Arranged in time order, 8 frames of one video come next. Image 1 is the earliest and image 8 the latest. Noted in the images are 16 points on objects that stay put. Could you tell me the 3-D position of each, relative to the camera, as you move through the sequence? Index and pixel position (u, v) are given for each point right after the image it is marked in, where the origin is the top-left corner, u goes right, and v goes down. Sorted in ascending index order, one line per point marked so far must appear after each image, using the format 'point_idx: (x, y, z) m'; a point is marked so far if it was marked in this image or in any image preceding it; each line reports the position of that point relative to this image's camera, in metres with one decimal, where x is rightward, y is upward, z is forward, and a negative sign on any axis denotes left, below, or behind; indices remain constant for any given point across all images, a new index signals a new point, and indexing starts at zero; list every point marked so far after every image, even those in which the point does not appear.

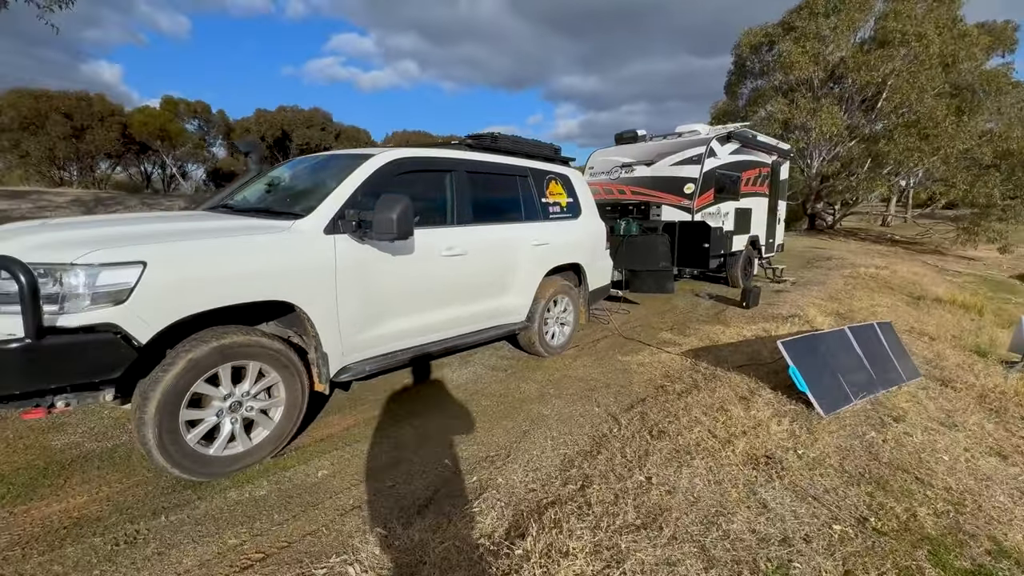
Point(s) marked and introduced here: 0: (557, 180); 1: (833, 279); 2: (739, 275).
0: (+0.5, +1.3, +5.7) m
1: (+7.8, +0.2, +11.4) m
2: (+4.8, +0.3, +9.8) m
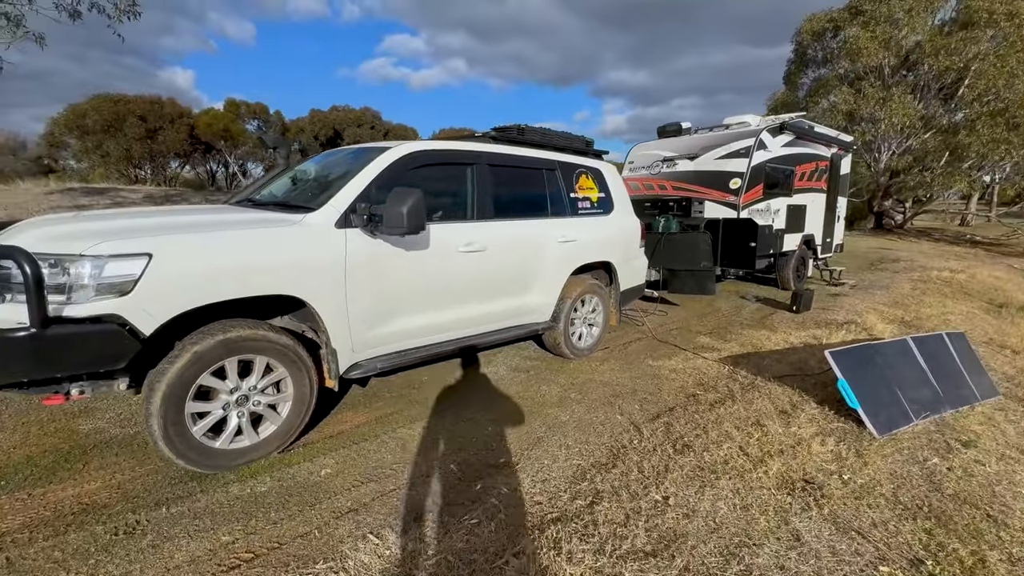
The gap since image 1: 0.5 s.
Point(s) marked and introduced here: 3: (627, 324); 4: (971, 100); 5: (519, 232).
0: (+0.9, +1.3, +5.4) m
1: (+8.7, +0.1, +10.4) m
2: (+5.4, +0.2, +9.2) m
3: (+1.7, -0.5, +6.9) m
4: (+18.5, +7.5, +18.8) m
5: (+0.1, +0.5, +4.5) m
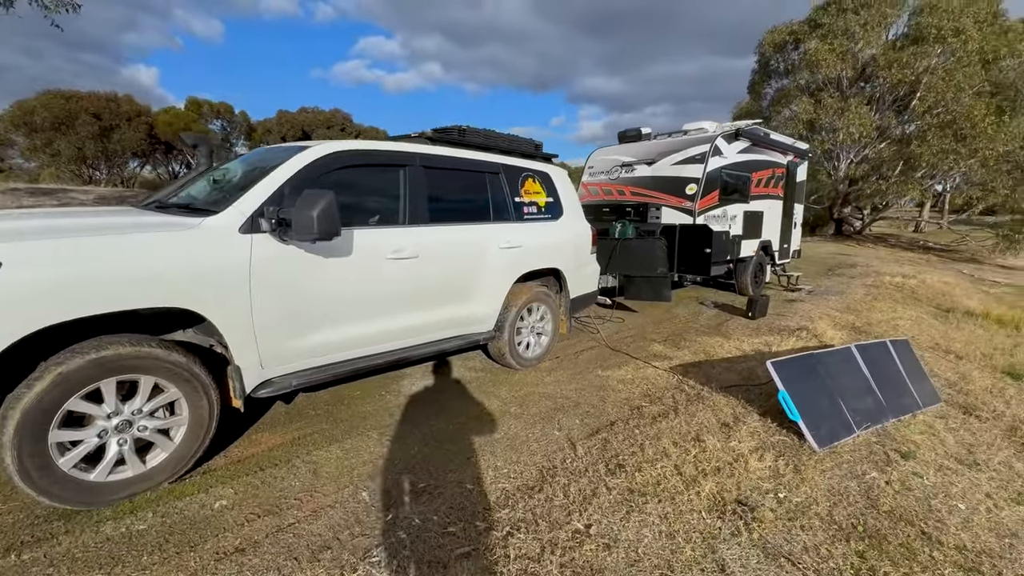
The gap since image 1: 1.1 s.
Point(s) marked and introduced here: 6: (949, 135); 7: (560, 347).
0: (+0.3, +1.2, +5.3) m
1: (+7.8, 0.0, +10.6) m
2: (+4.6, +0.1, +9.2) m
3: (+1.0, -0.6, +6.8) m
4: (+17.1, +7.4, +19.5) m
5: (-0.5, +0.5, +4.3) m
6: (+17.4, +6.1, +18.6) m
7: (+0.6, -0.8, +6.1) m
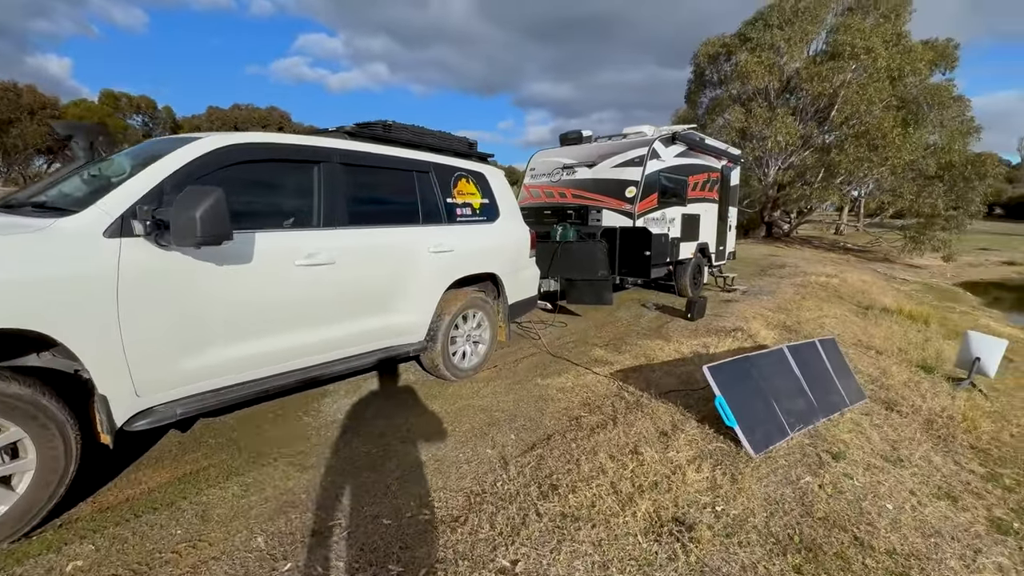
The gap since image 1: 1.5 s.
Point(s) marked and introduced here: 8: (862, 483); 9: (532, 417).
0: (-0.5, +1.2, +5.0) m
1: (+6.5, 0.0, +11.1) m
2: (+3.5, +0.1, +9.4) m
3: (+0.1, -0.7, +6.5) m
4: (+14.7, +7.4, +21.0) m
5: (-1.1, +0.4, +3.9) m
6: (+15.1, +6.2, +20.1) m
7: (-0.2, -0.8, +5.8) m
8: (+2.5, -1.4, +3.4) m
9: (+0.2, -1.1, +4.1) m
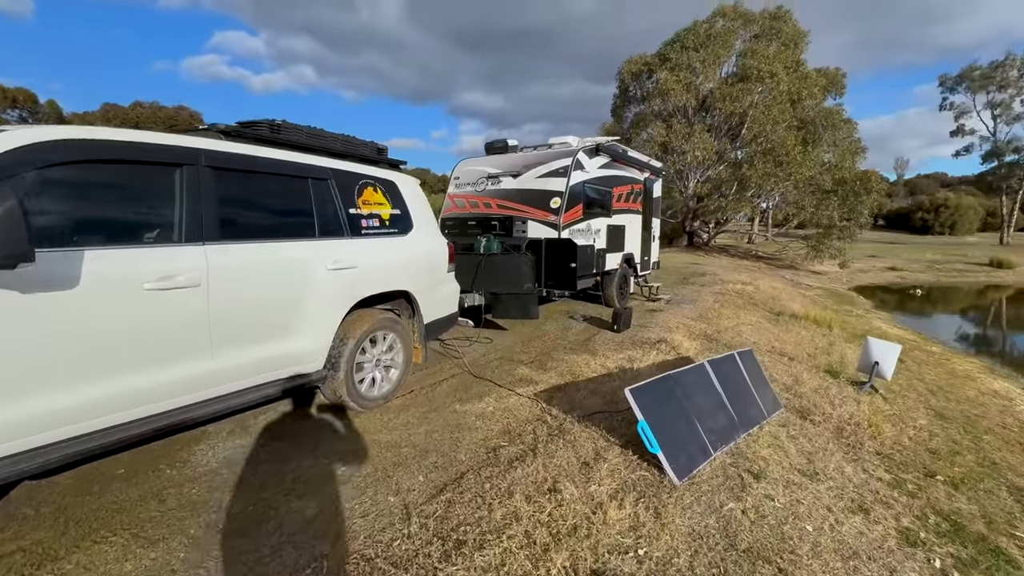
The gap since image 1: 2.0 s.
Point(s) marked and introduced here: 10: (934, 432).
0: (-1.3, +1.0, +4.5) m
1: (+4.7, -0.2, +11.5) m
2: (+2.0, -0.1, +9.4) m
3: (-0.9, -0.9, +6.1) m
4: (+11.5, +7.2, +22.5) m
5: (-1.8, +0.2, +3.4) m
6: (+12.0, +5.9, +21.7) m
7: (-1.1, -1.0, +5.4) m
8: (+1.9, -1.5, +3.3) m
9: (-0.5, -1.3, +3.7) m
10: (+4.6, -1.6, +5.1) m
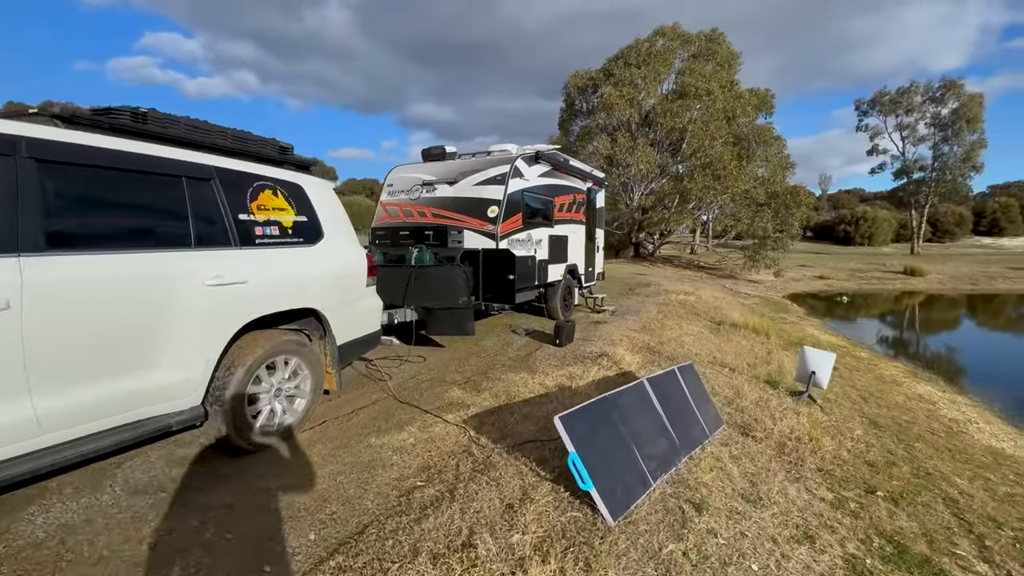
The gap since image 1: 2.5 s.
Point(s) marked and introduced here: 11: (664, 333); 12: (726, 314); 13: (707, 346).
0: (-2.0, +0.8, +4.0) m
1: (+3.3, -0.5, +11.5) m
2: (+0.9, -0.4, +9.1) m
3: (-1.7, -1.1, +5.5) m
4: (+8.8, +6.7, +23.3) m
5: (-2.4, +0.1, +2.8) m
6: (+9.5, +5.5, +22.5) m
7: (-1.8, -1.2, +4.7) m
8: (+1.4, -1.6, +3.0) m
9: (-1.1, -1.4, +3.1) m
10: (+3.9, -1.7, +5.1) m
11: (+2.8, -0.9, +8.7) m
12: (+5.6, -0.7, +12.2) m
13: (+3.5, -1.0, +8.3) m
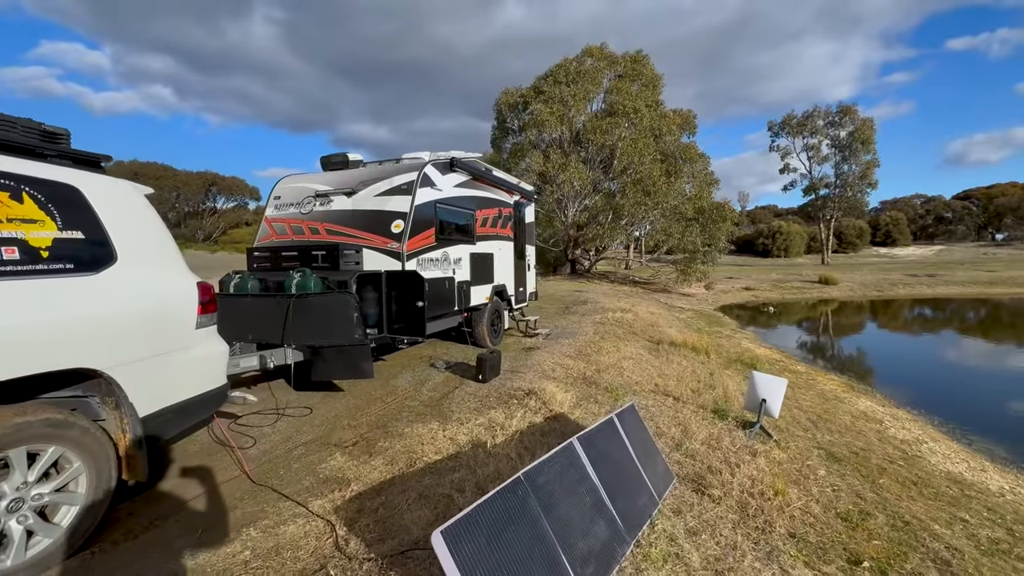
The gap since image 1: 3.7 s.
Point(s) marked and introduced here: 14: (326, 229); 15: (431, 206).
0: (-2.8, +0.5, +2.6) m
1: (+1.7, -0.9, +10.7) m
2: (-0.5, -0.8, +8.0) m
3: (-2.6, -1.4, +4.1) m
4: (+5.4, +5.9, +23.3) m
5: (-3.0, -0.2, +1.4) m
6: (+6.2, +4.7, +22.6) m
7: (-2.6, -1.5, +3.3) m
8: (+0.8, -1.8, +2.0) m
9: (-1.7, -1.6, +1.8) m
10: (+3.0, -1.8, +4.4) m
11: (+1.5, -1.2, +7.9) m
12: (+3.8, -1.1, +11.7) m
13: (+2.2, -1.3, +7.5) m
14: (-2.6, +0.8, +6.5) m
15: (-1.1, +1.2, +6.6) m
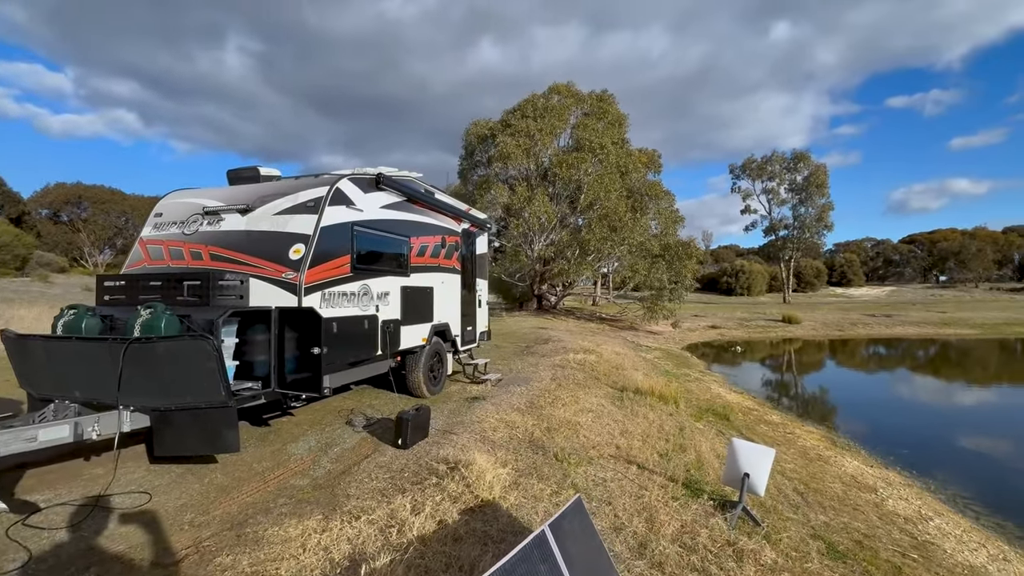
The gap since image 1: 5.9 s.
0: (-3.3, +0.4, +1.3) m
1: (+0.6, -1.7, +9.5) m
2: (-1.4, -1.4, +6.7) m
3: (-3.3, -1.7, +2.7) m
4: (+3.6, +4.1, +22.9) m
5: (-3.4, -0.2, 0.0) m
6: (+4.4, +3.0, +22.0) m
7: (-3.2, -1.7, +1.9) m
8: (+0.3, -1.9, +0.8) m
9: (-2.2, -1.7, +0.5) m
10: (+2.4, -2.2, +3.3) m
11: (+0.6, -1.8, +6.7) m
12: (+2.7, -2.0, +10.6) m
13: (+1.3, -1.9, +6.4) m
14: (-3.3, +0.4, +5.2) m
15: (-1.9, +0.7, +5.4) m
